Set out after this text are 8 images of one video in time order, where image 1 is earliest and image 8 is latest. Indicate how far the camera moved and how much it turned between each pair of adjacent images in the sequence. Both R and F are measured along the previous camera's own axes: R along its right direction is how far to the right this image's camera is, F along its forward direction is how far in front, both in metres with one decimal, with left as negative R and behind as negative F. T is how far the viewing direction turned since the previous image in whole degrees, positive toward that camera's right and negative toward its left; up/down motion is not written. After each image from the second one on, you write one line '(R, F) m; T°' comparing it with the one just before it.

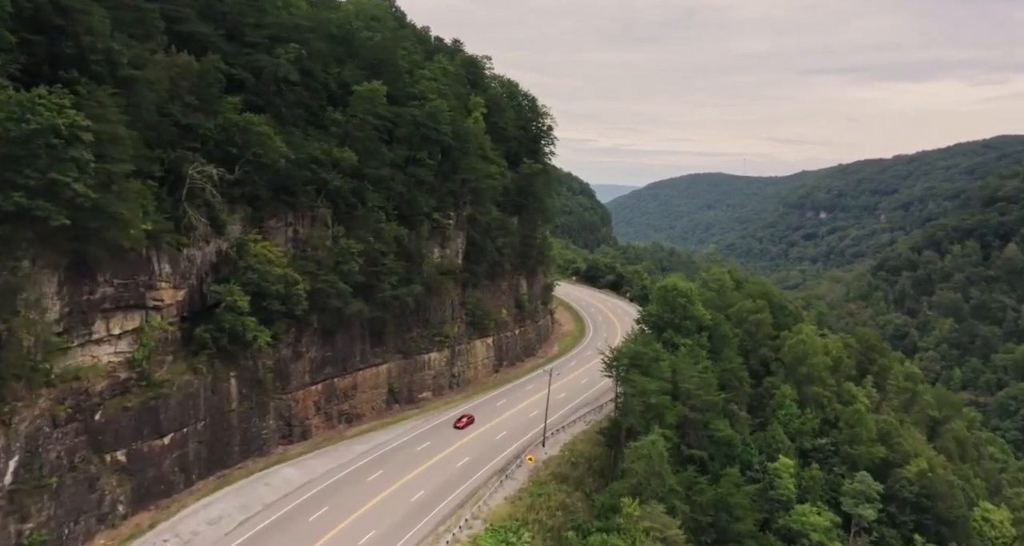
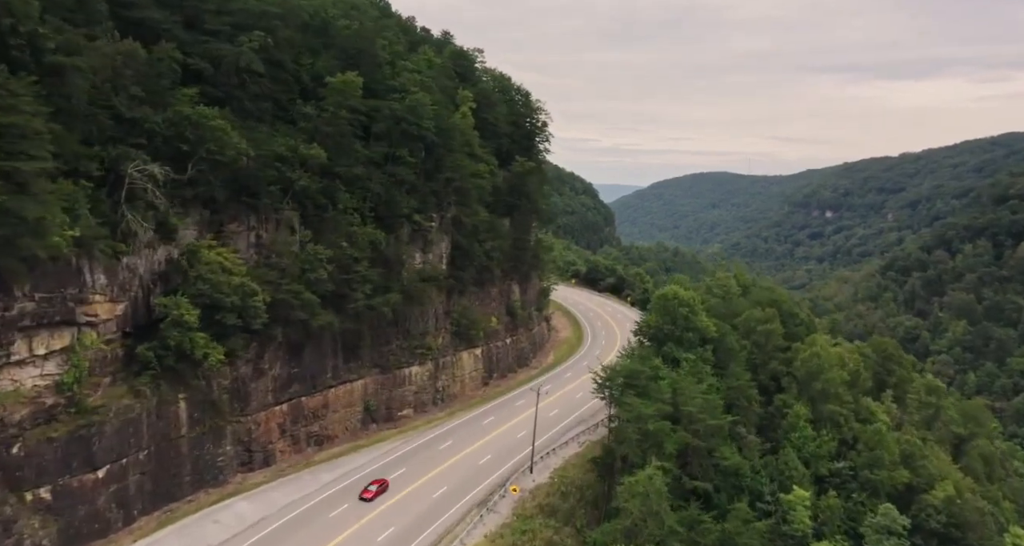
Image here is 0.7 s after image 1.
(+1.0, +4.0) m; 0°
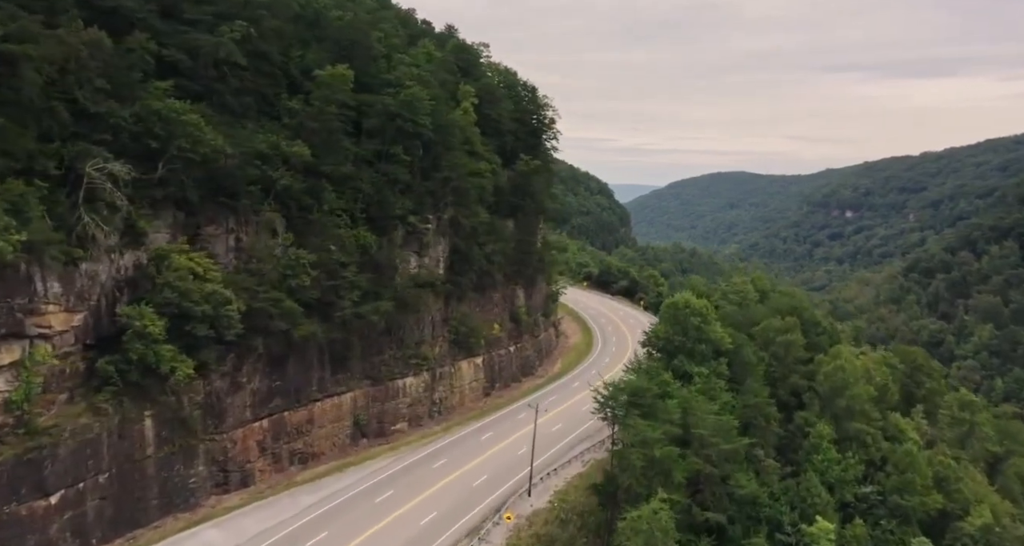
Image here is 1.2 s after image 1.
(+0.9, +3.0) m; -1°
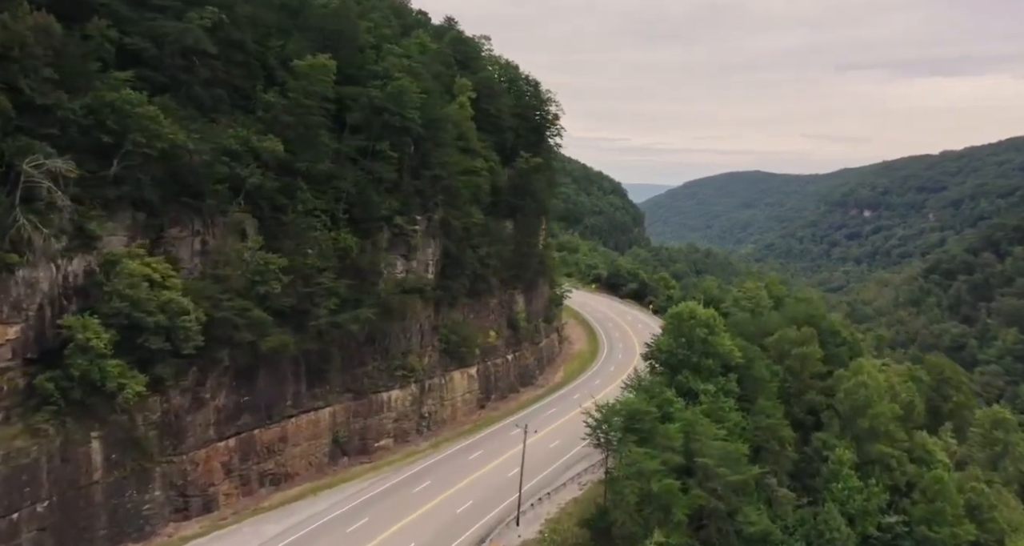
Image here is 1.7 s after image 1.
(+1.1, +3.2) m; -1°
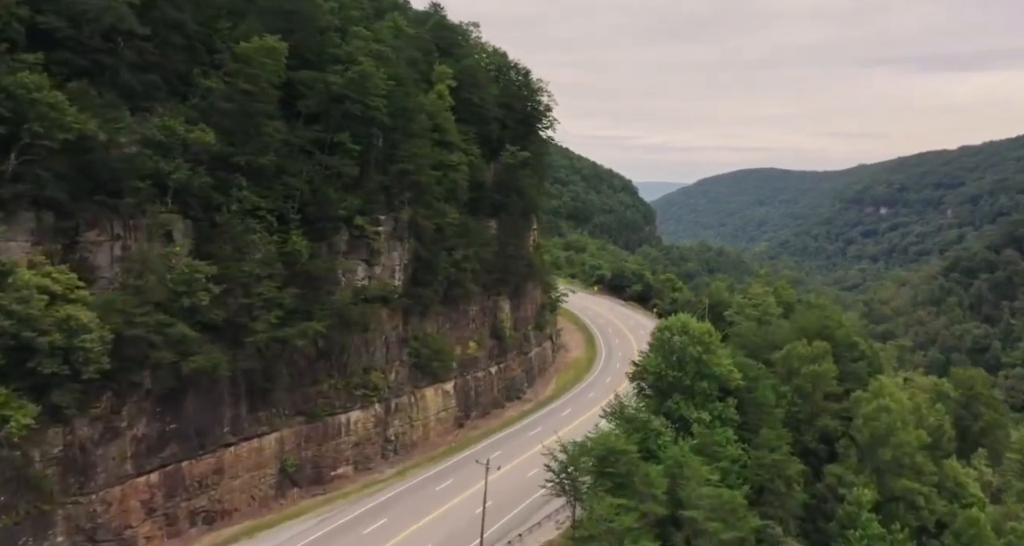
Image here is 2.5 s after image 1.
(+1.8, +4.6) m; -1°
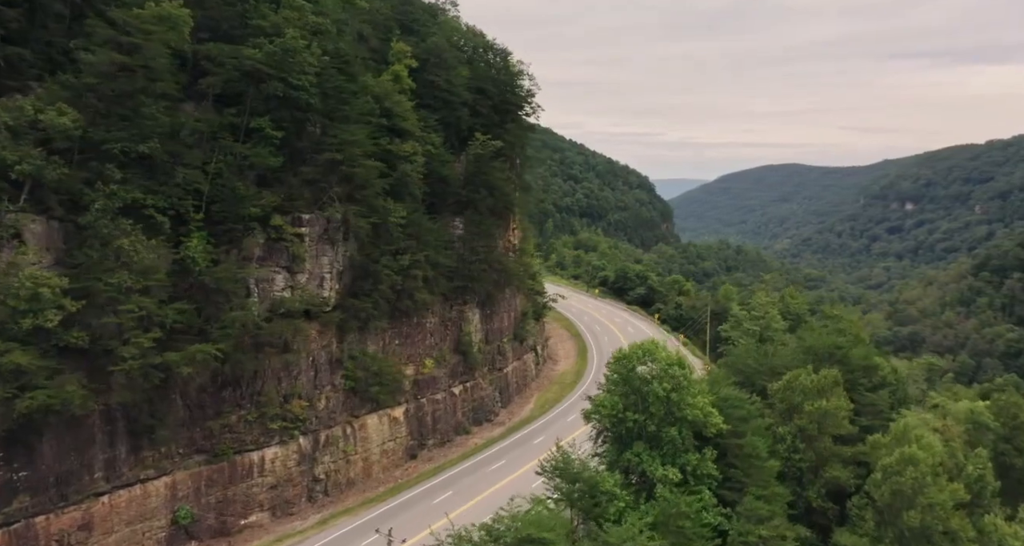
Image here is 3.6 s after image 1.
(+2.8, +6.1) m; -1°
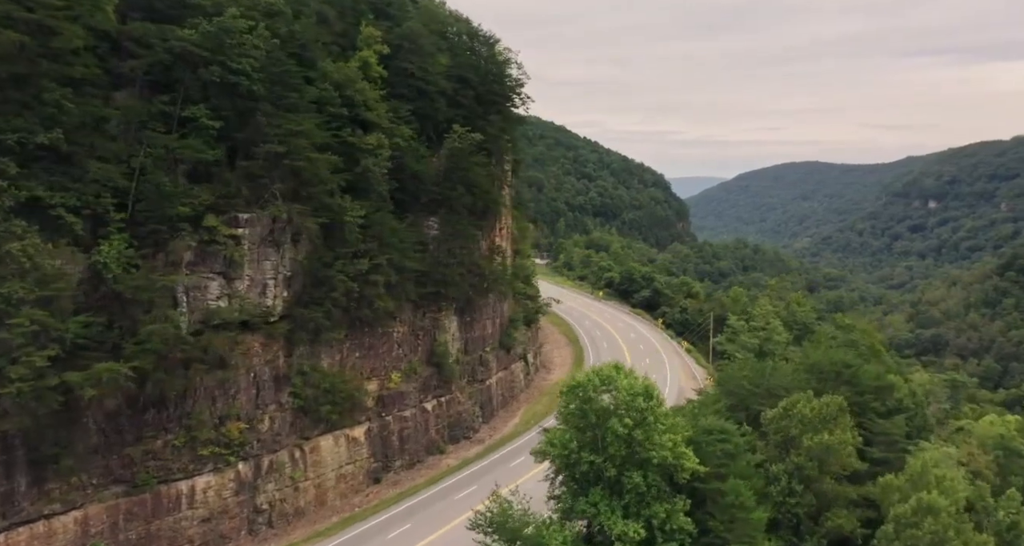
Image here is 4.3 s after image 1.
(+1.9, +3.7) m; -1°
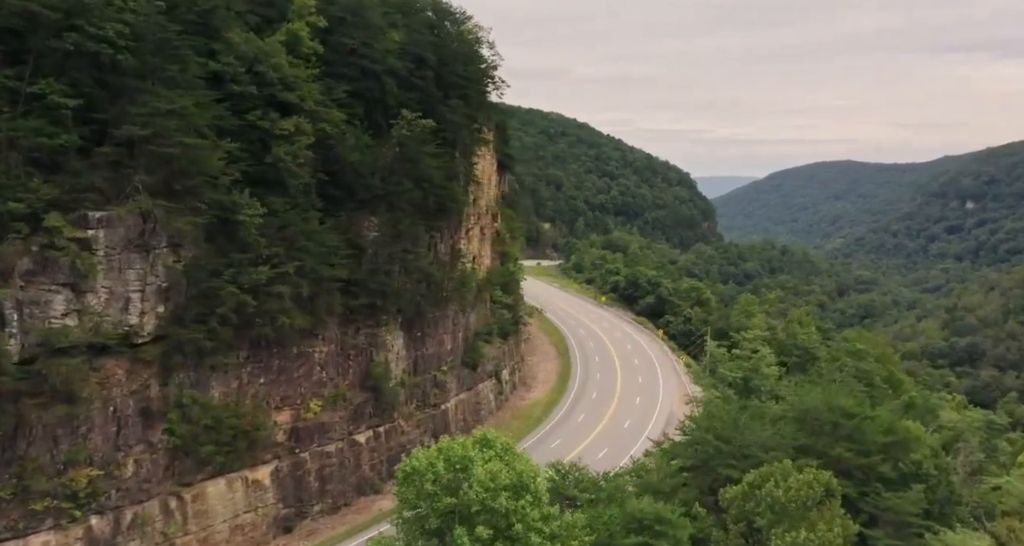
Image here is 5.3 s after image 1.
(+3.1, +5.8) m; -2°
